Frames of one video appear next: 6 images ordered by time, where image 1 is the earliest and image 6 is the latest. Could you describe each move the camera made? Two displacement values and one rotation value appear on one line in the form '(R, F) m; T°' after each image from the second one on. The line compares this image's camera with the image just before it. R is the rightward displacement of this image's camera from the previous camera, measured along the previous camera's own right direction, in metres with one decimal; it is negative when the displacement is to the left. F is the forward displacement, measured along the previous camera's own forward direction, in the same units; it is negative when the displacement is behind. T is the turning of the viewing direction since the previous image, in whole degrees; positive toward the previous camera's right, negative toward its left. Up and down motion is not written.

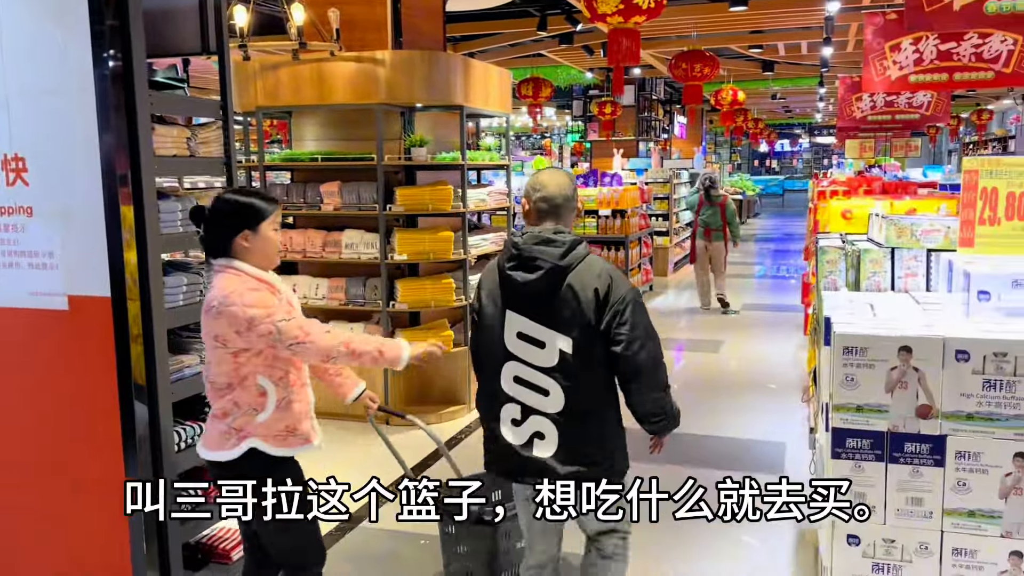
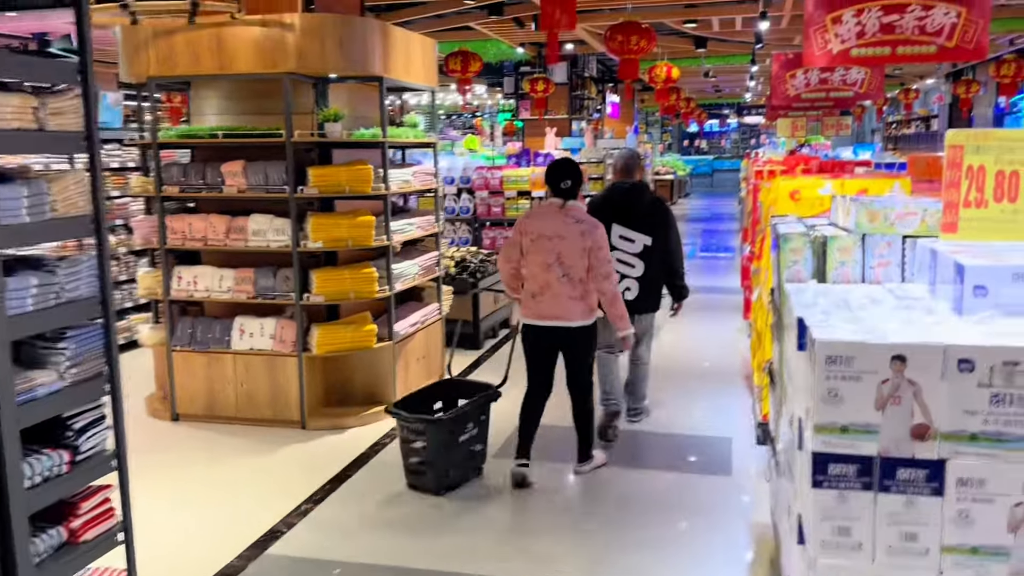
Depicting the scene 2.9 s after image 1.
(0.0, +0.4) m; +5°
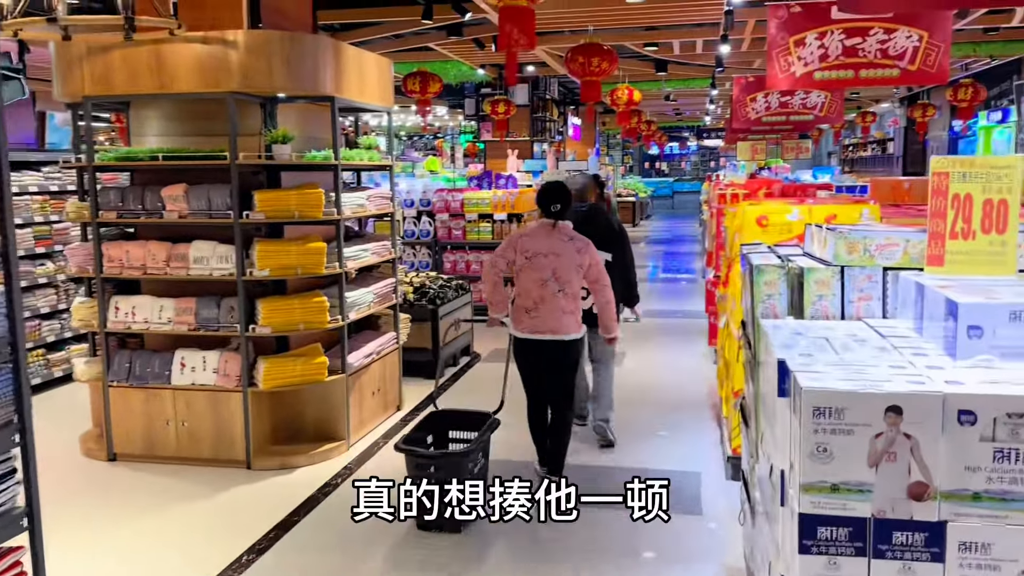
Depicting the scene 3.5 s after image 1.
(0.0, +0.2) m; +3°
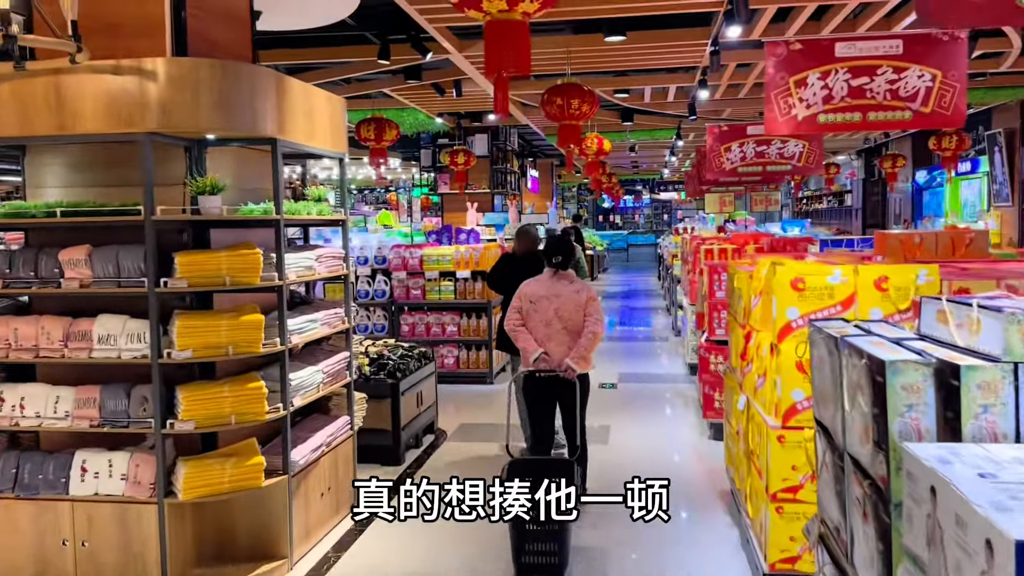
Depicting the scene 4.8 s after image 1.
(-0.1, +0.8) m; +3°
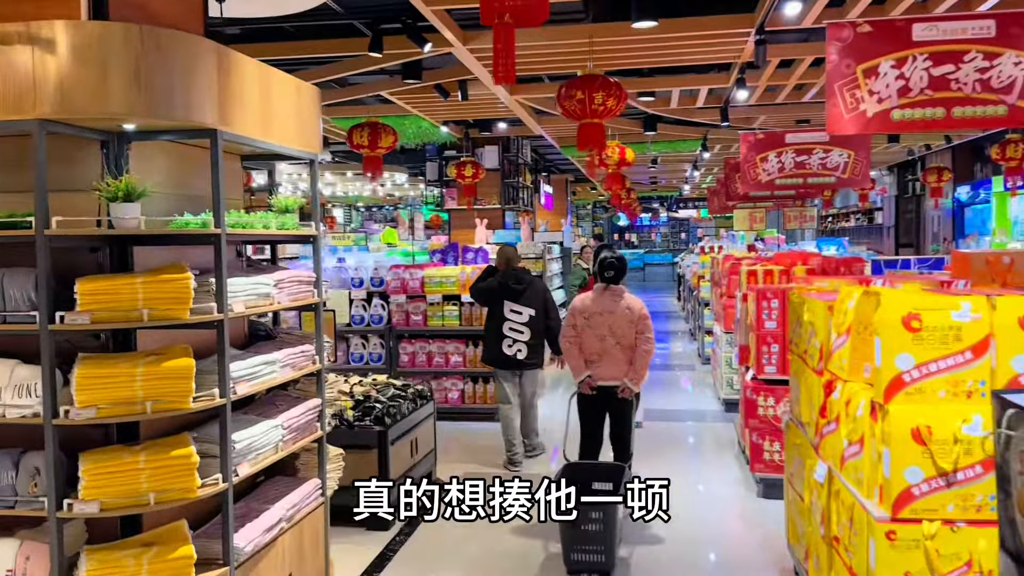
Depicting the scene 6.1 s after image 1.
(0.0, +0.9) m; -1°
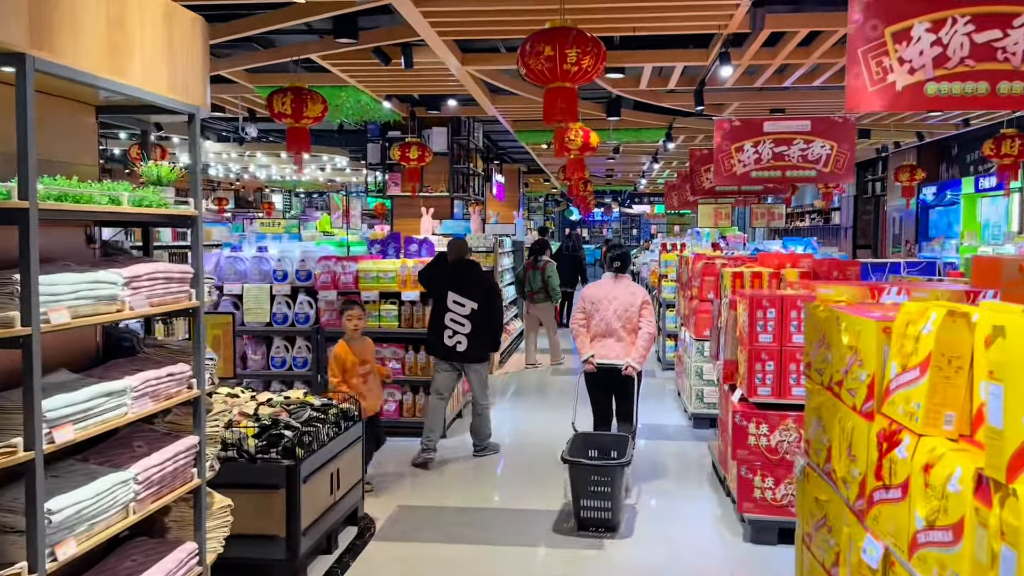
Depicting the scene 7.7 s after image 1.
(0.0, +0.9) m; +4°
